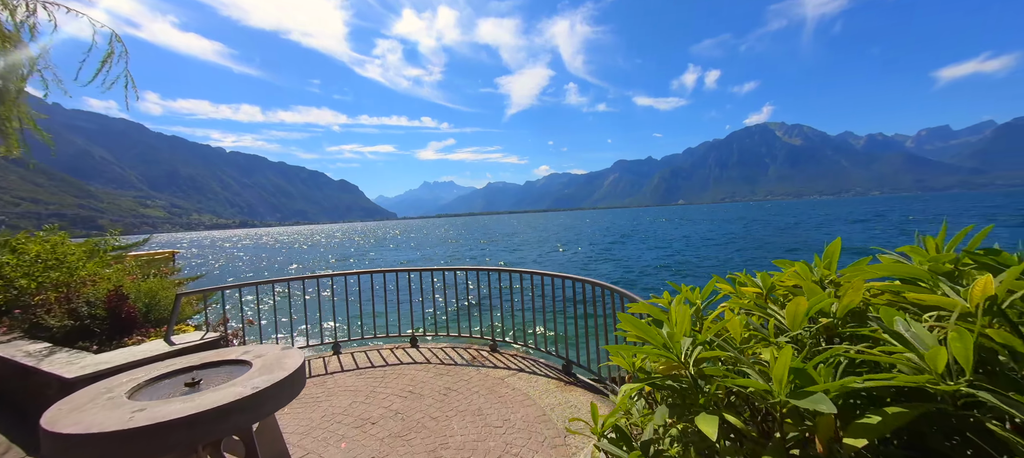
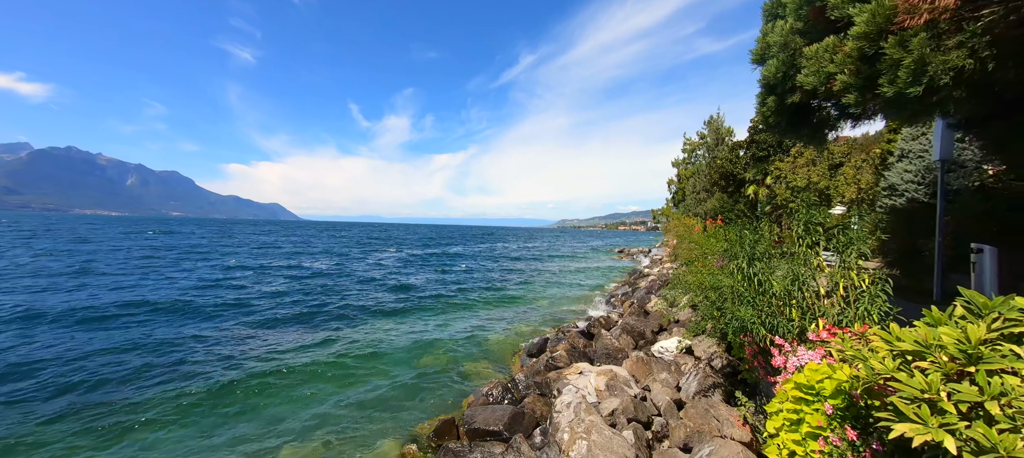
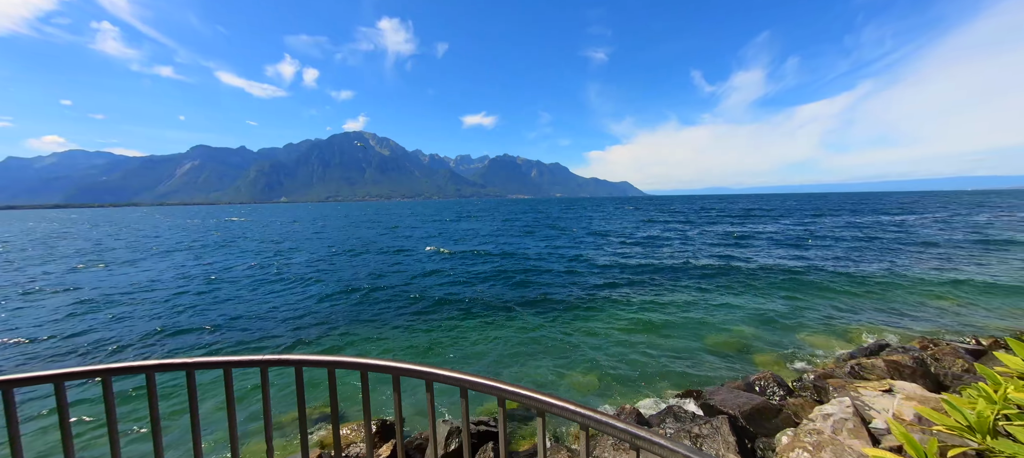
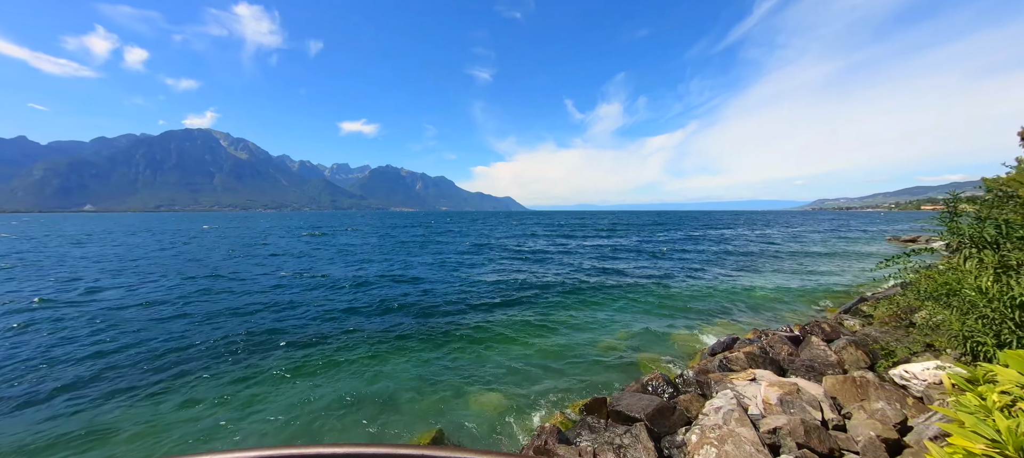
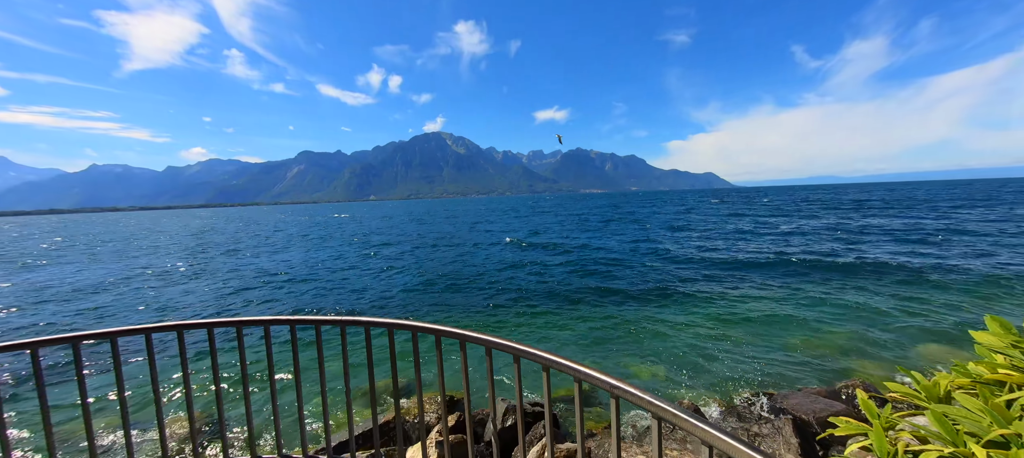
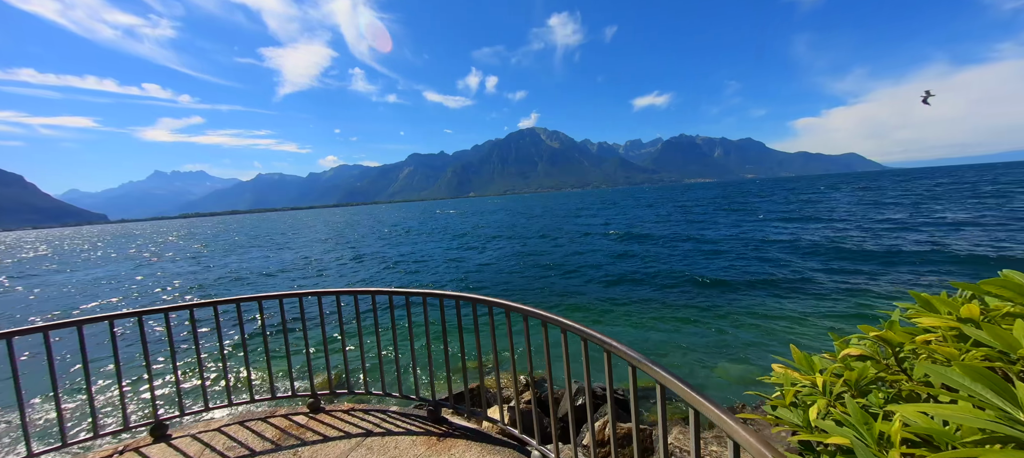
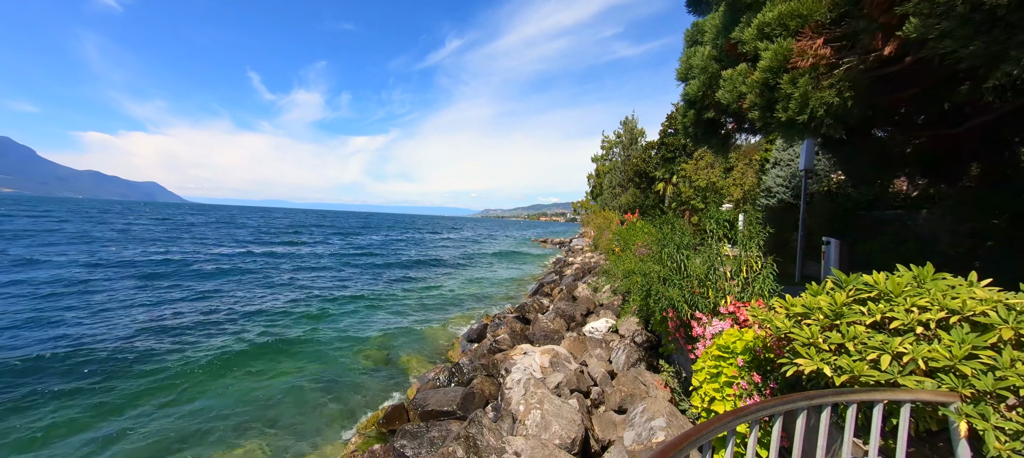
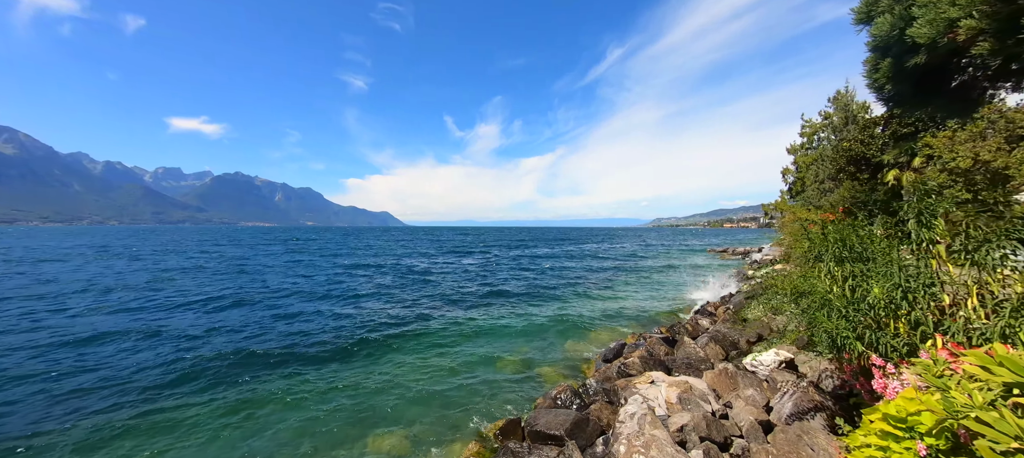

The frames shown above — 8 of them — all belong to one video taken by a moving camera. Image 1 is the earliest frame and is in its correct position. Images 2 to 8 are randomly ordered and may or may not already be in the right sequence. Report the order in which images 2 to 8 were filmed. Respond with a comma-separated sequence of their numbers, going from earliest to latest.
6, 5, 3, 4, 8, 2, 7
